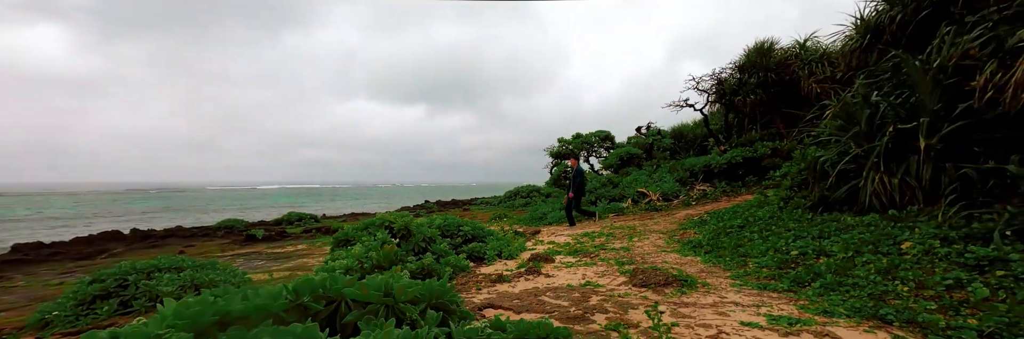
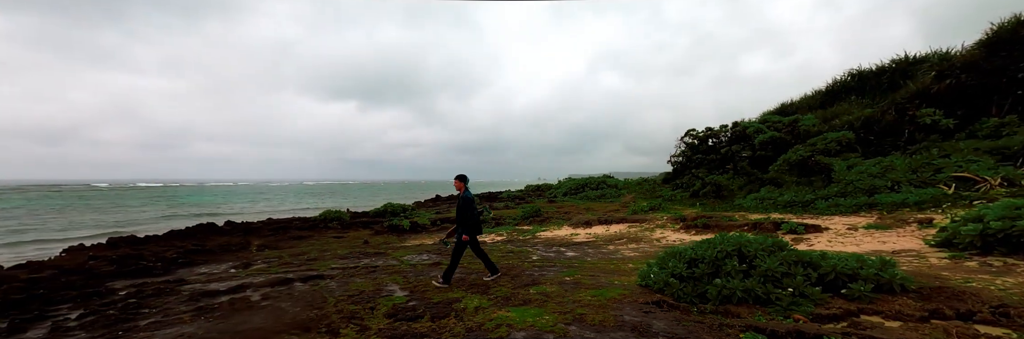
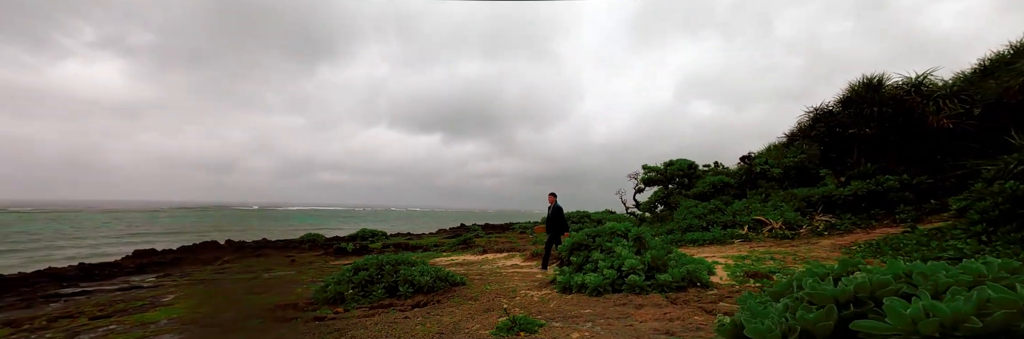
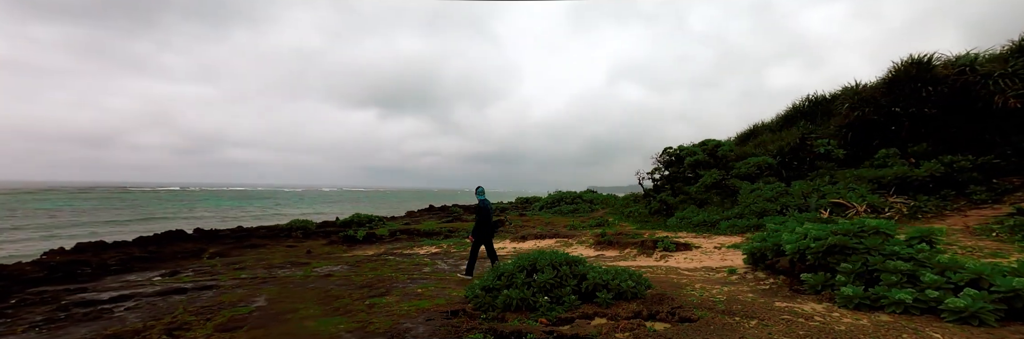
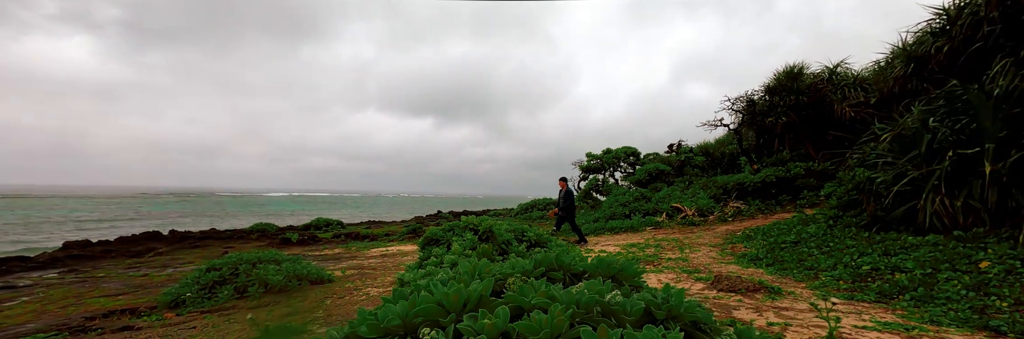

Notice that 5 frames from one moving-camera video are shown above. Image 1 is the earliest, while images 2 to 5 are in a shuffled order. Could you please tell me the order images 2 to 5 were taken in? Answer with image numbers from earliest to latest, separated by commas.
5, 3, 4, 2
